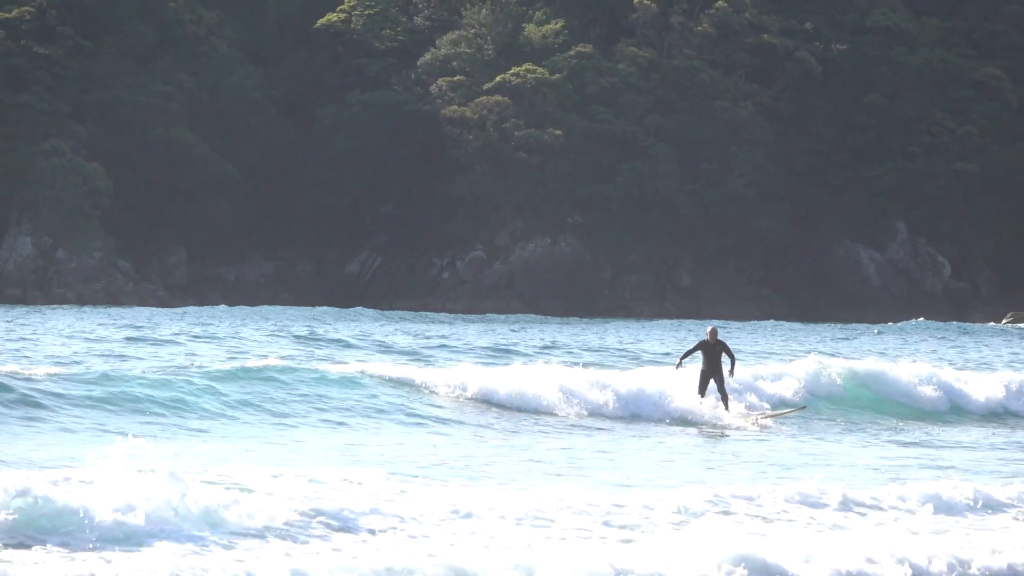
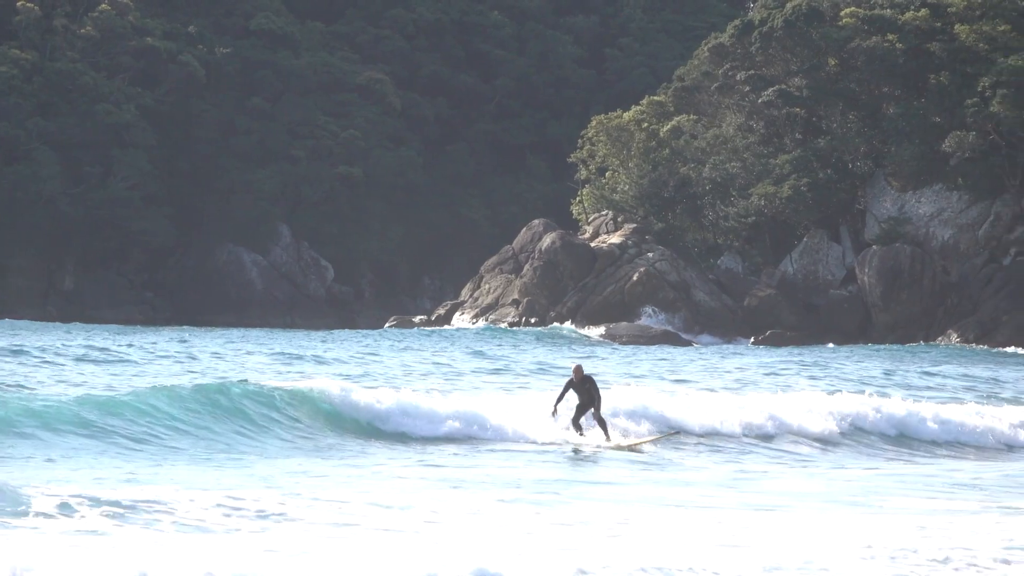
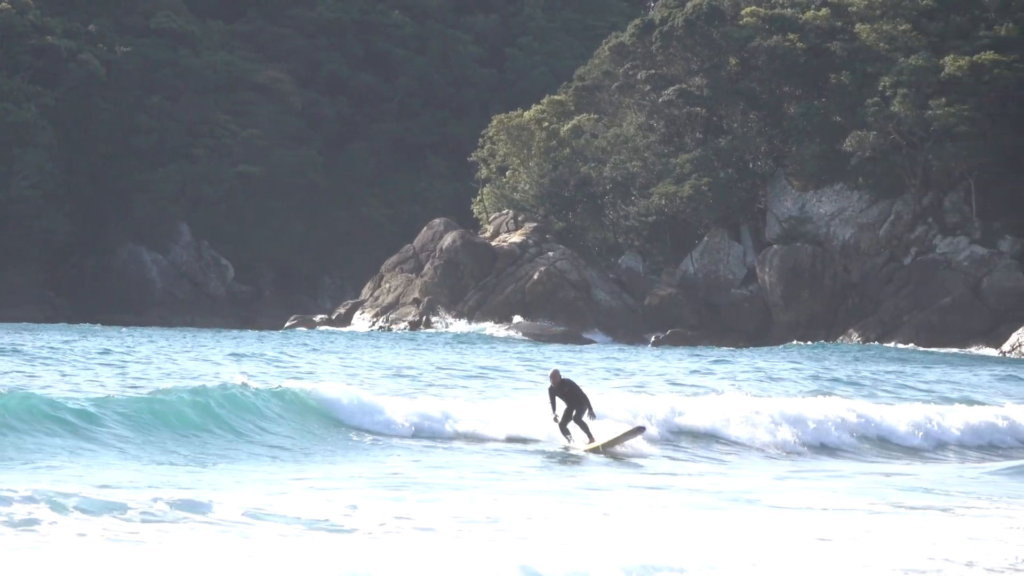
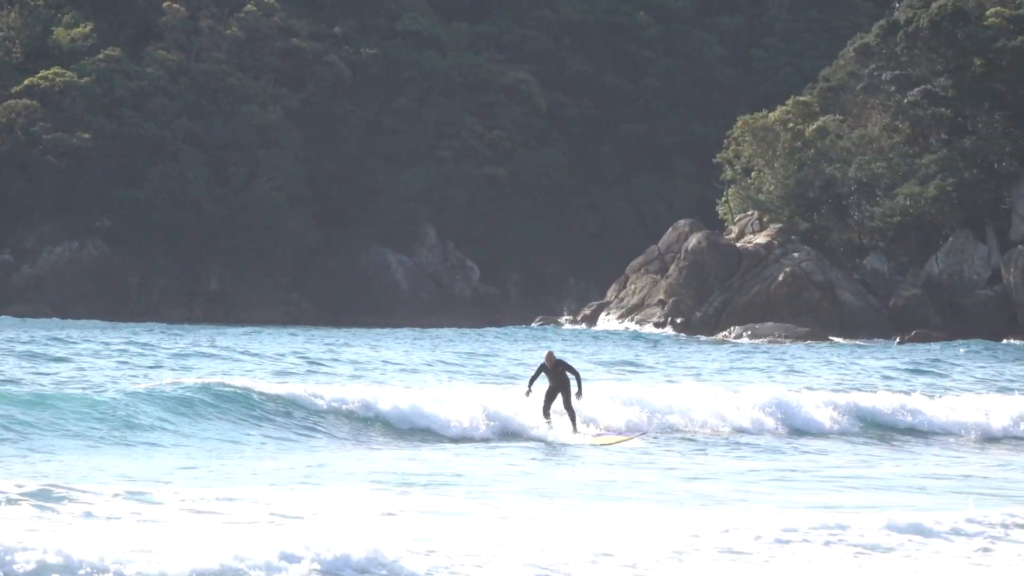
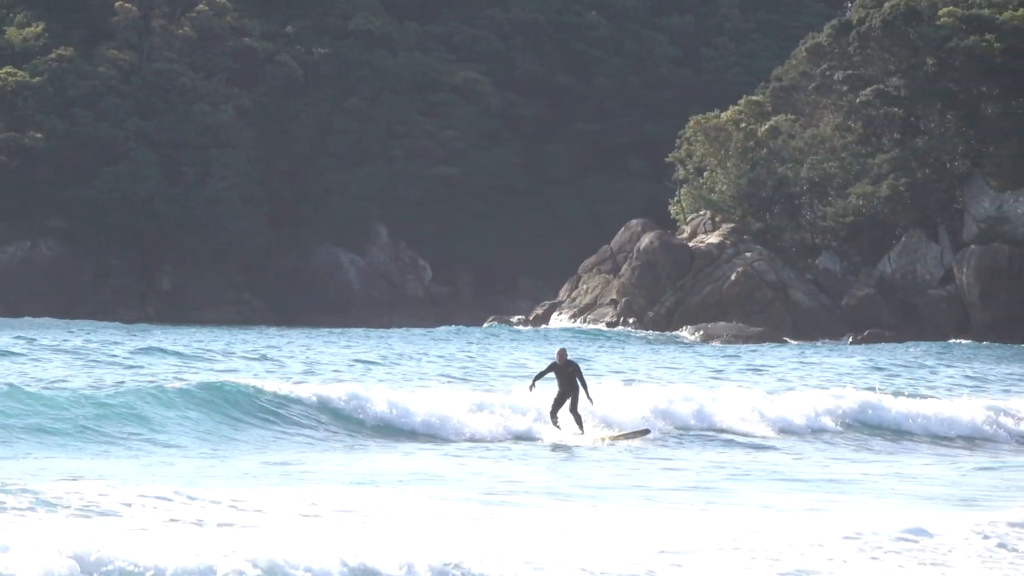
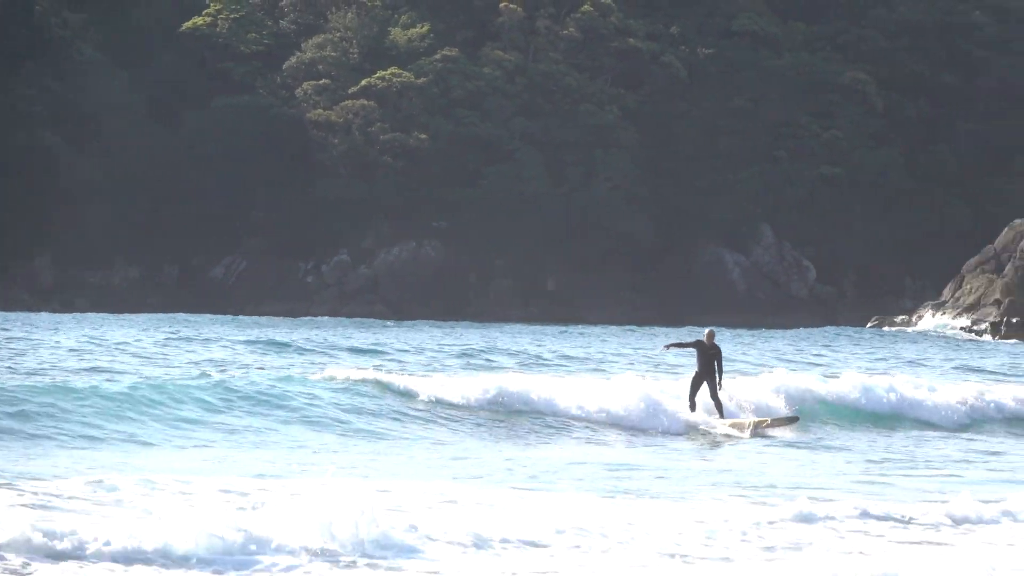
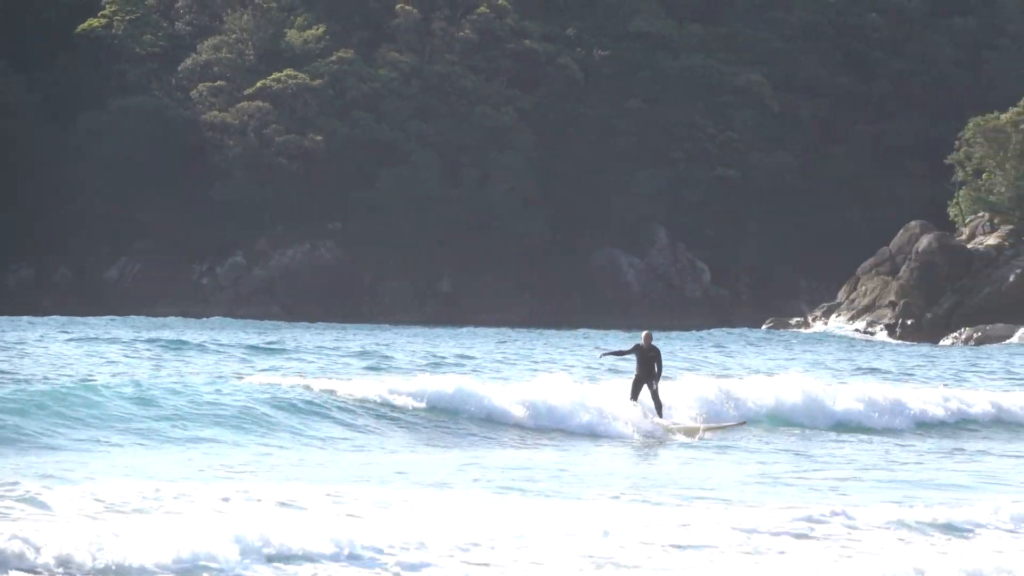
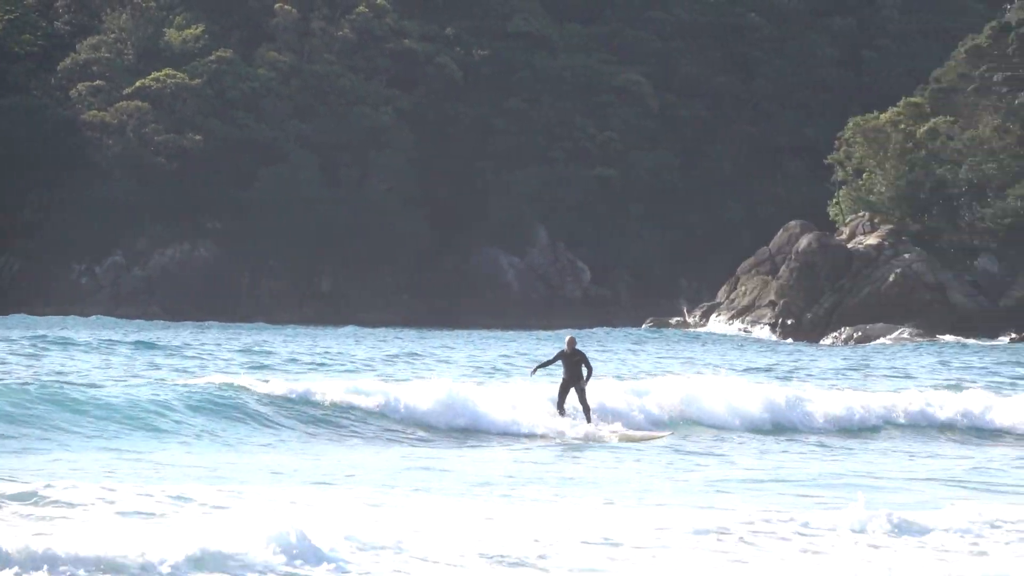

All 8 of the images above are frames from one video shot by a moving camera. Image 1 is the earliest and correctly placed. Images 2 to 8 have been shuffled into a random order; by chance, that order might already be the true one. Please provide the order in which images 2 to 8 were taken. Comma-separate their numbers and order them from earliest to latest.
6, 7, 8, 4, 5, 2, 3
